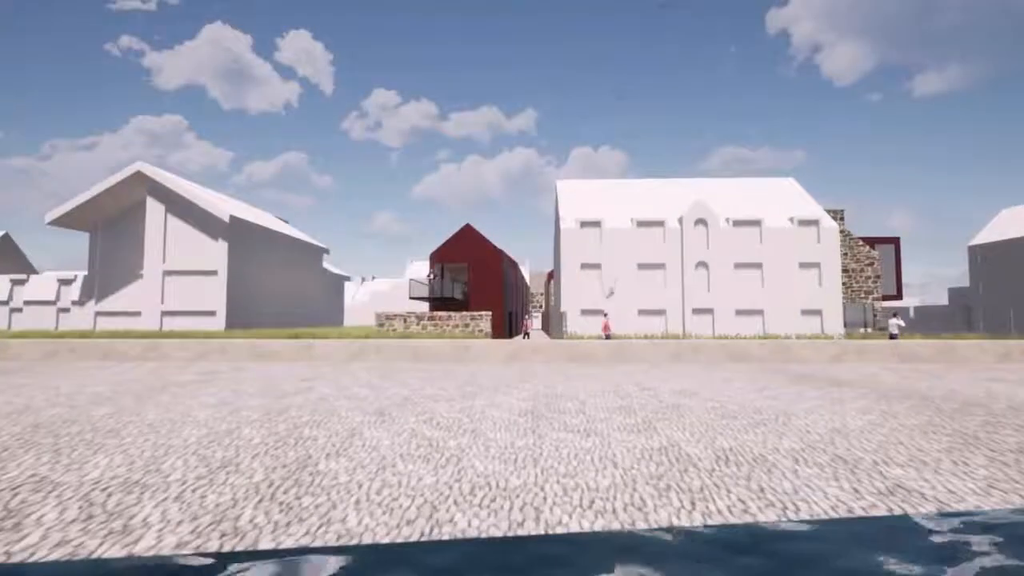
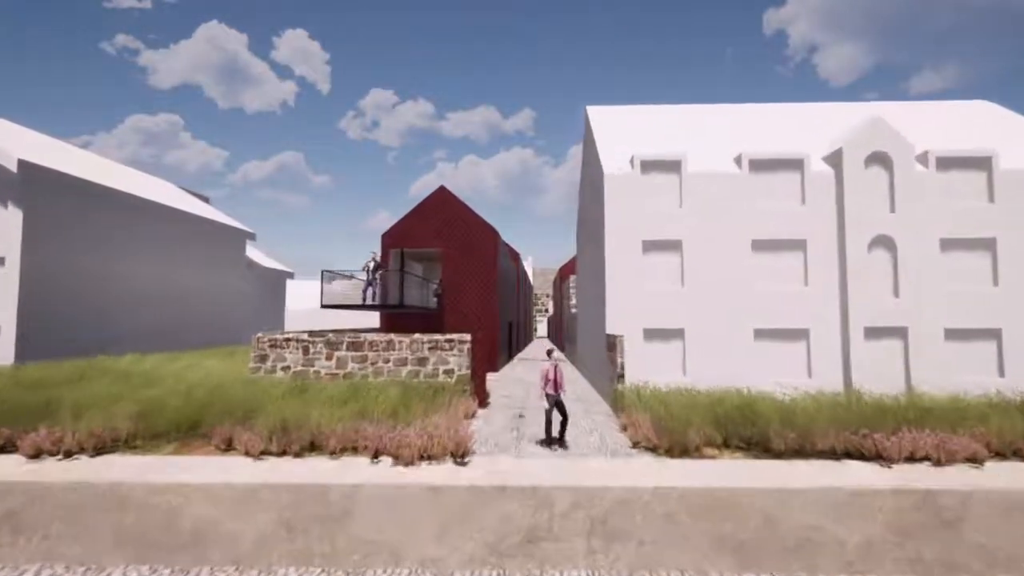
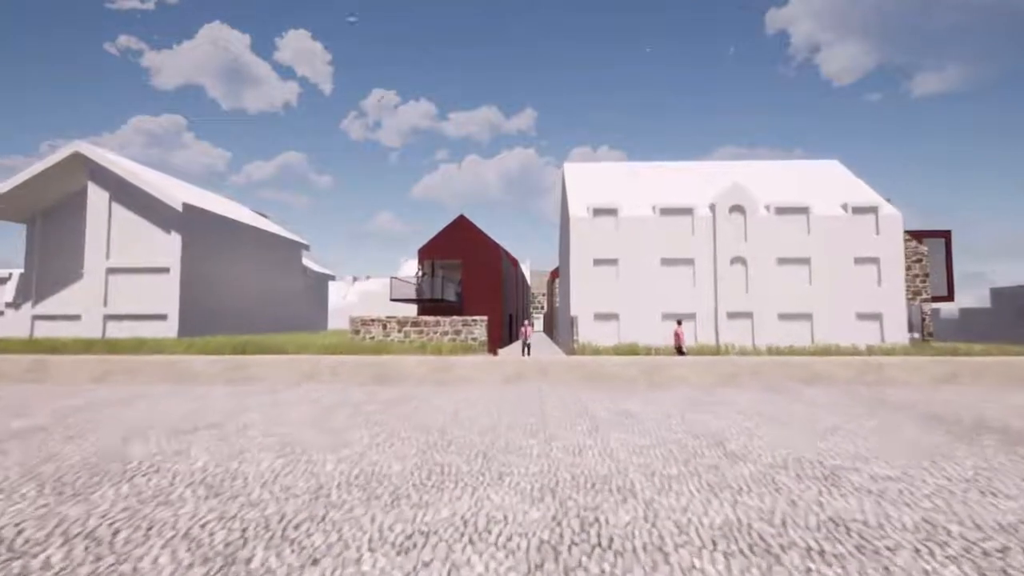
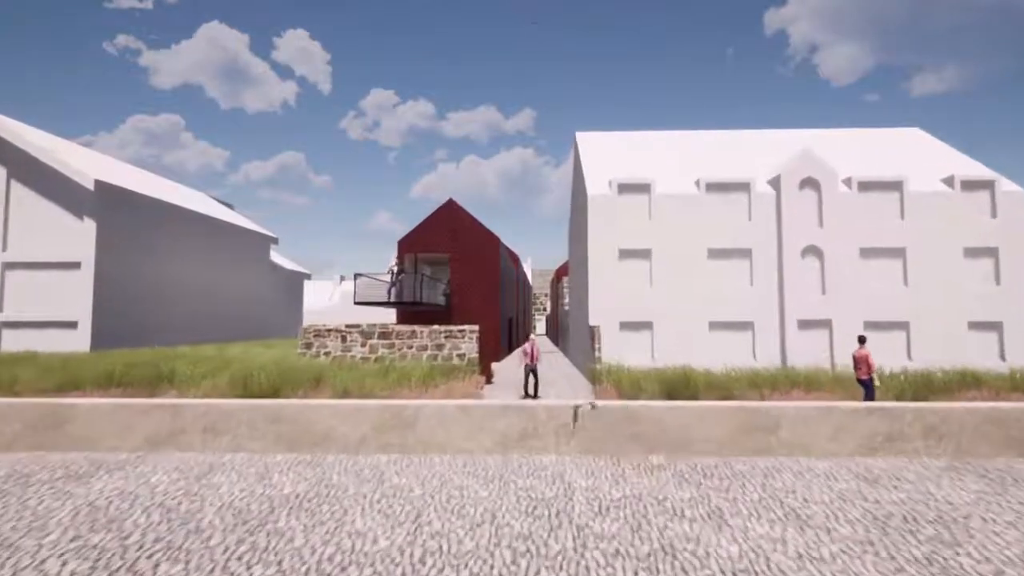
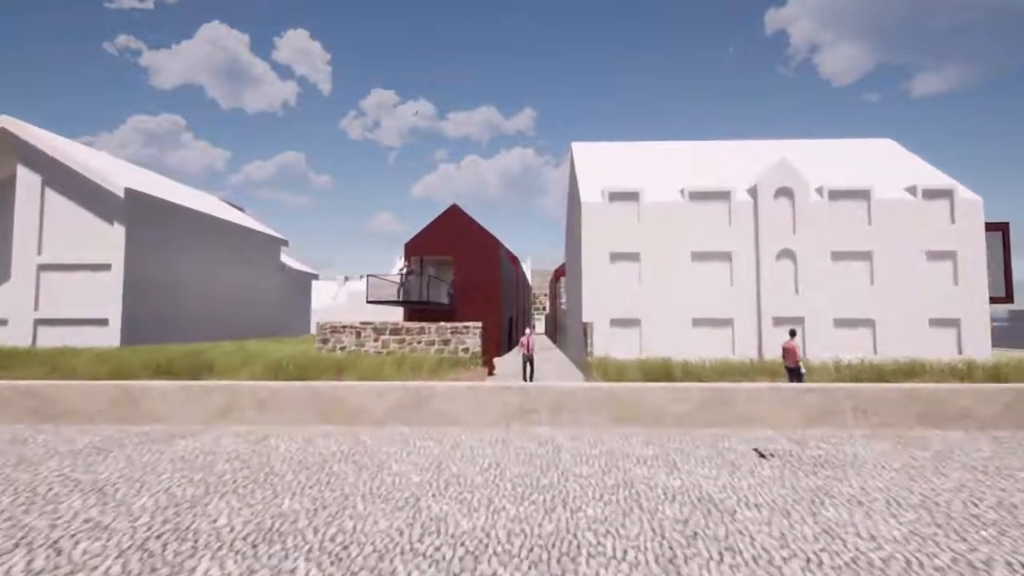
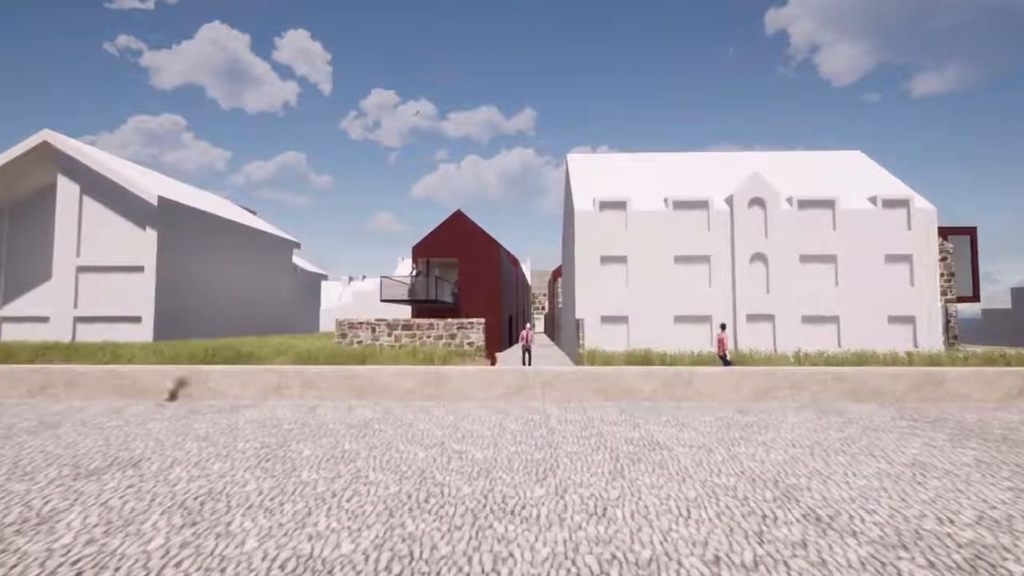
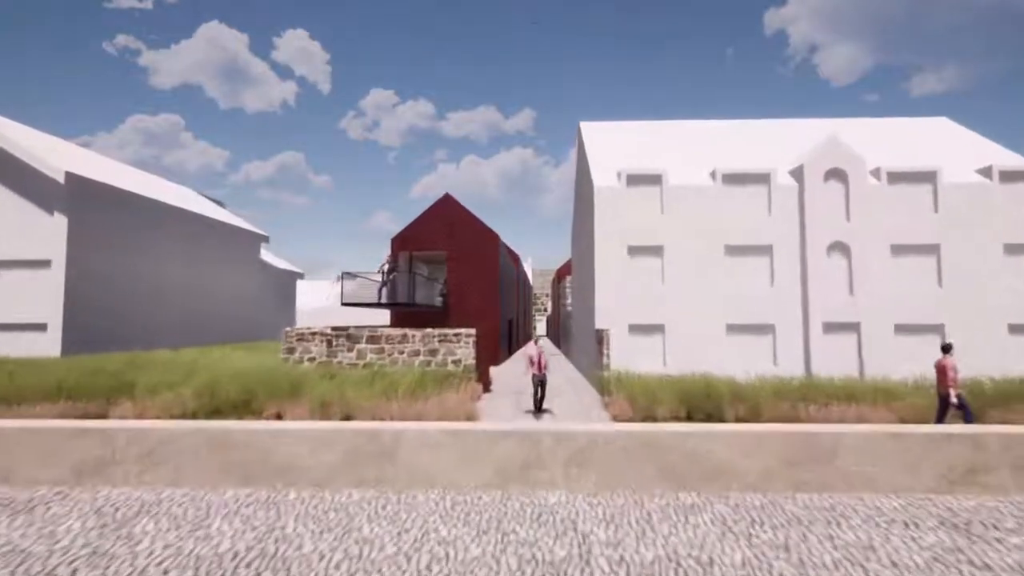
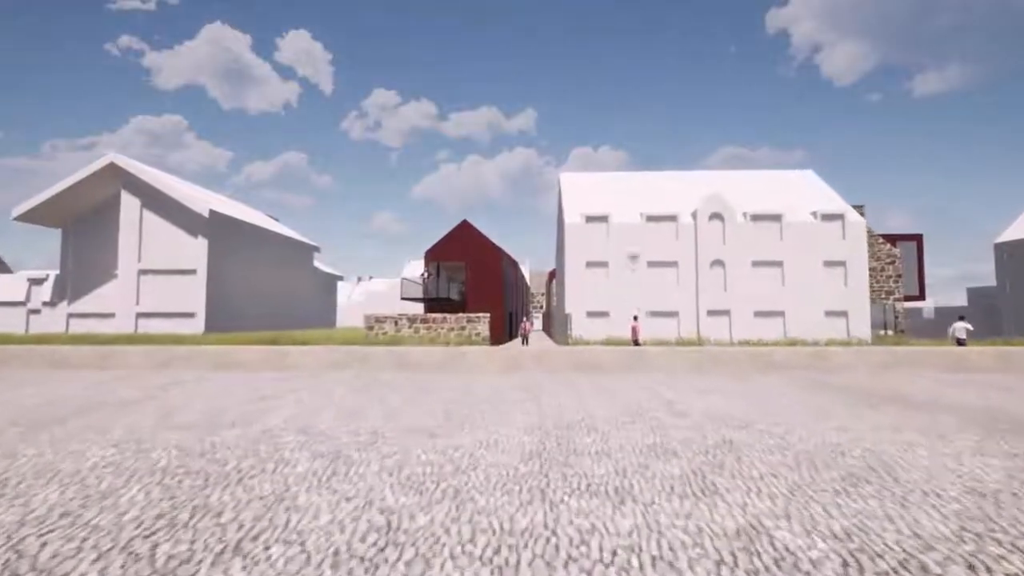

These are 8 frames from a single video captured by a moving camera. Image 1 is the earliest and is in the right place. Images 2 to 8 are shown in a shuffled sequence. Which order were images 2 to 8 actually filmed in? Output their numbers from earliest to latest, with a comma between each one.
8, 3, 6, 5, 4, 7, 2
